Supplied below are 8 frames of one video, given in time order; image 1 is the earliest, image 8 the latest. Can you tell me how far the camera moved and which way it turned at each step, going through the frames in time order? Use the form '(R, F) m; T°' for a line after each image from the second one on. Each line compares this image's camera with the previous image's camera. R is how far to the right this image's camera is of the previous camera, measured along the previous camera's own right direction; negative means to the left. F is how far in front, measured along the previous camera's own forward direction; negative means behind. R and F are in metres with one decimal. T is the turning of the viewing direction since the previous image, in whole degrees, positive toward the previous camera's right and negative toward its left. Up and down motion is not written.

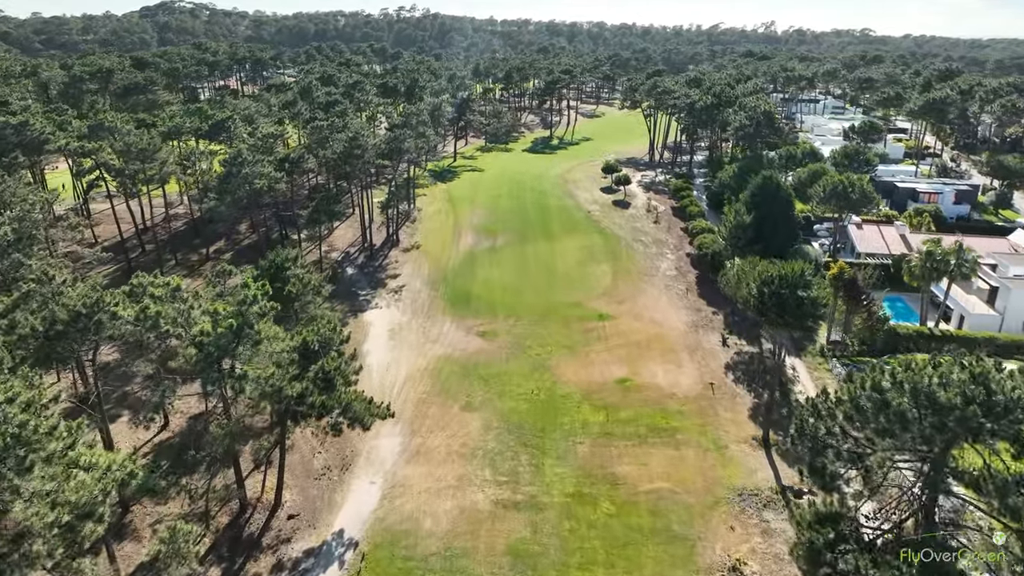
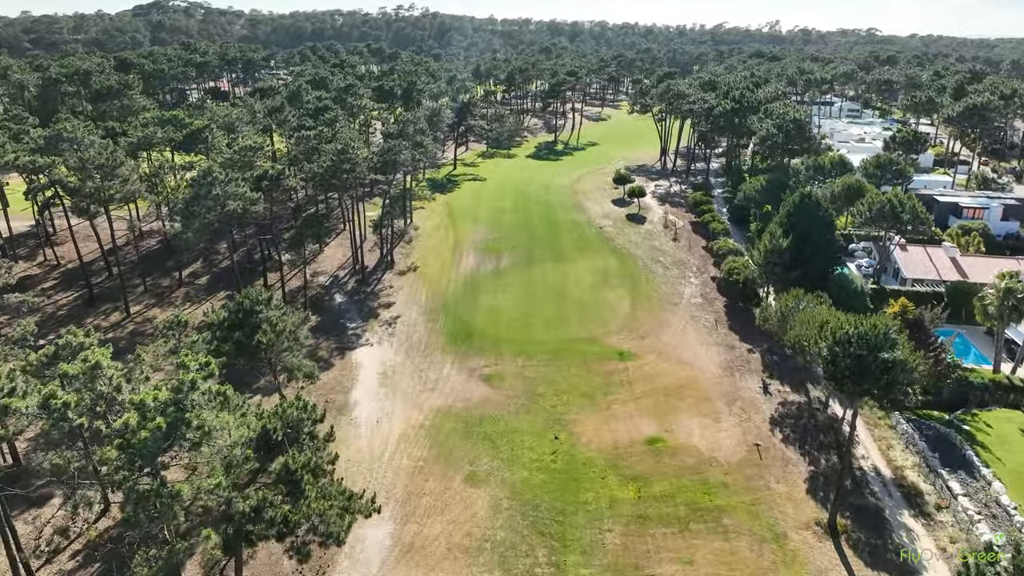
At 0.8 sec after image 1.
(-0.6, +6.5) m; 0°
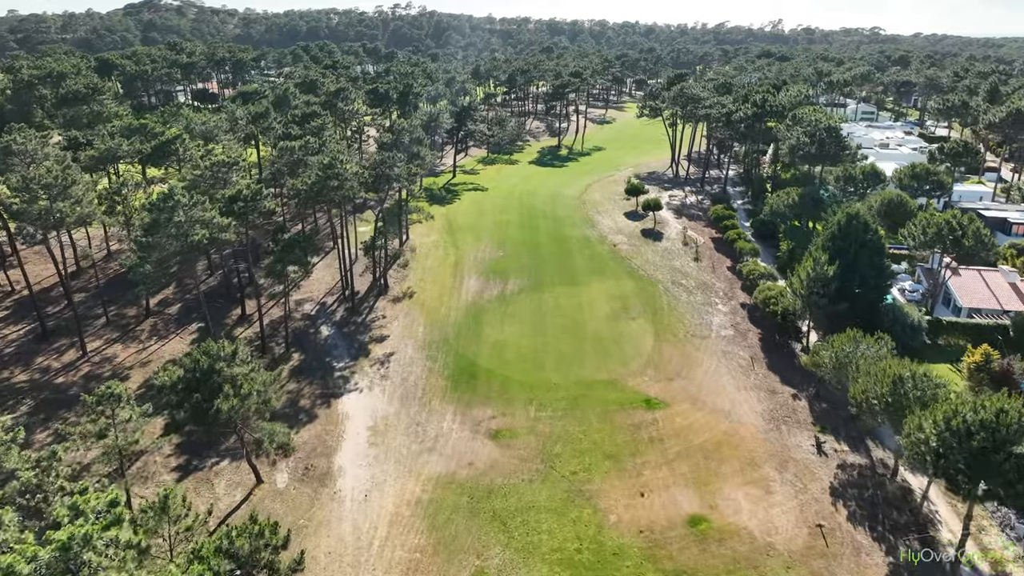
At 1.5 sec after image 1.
(-0.7, +6.2) m; 0°
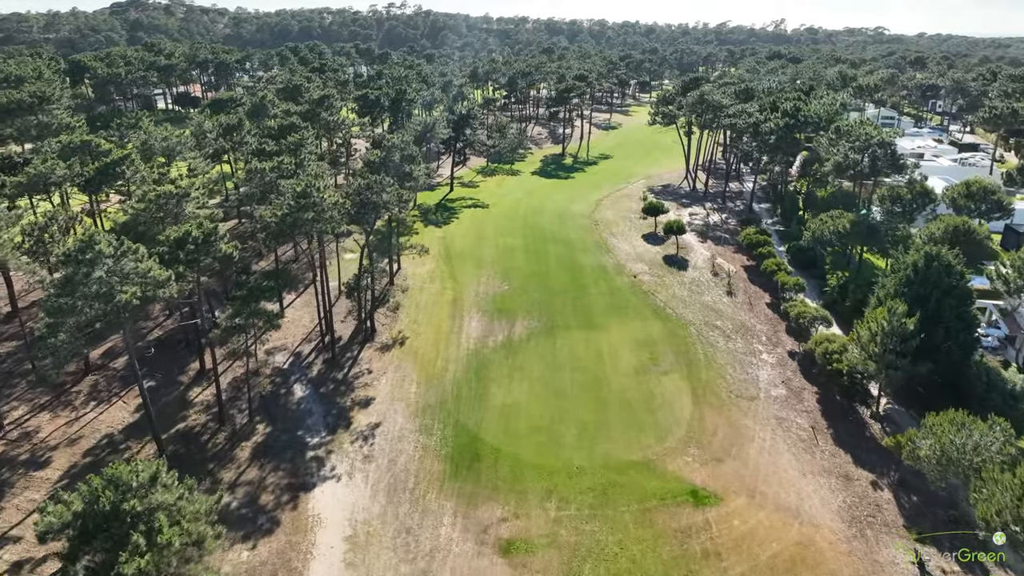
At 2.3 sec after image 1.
(-0.8, +8.2) m; 0°
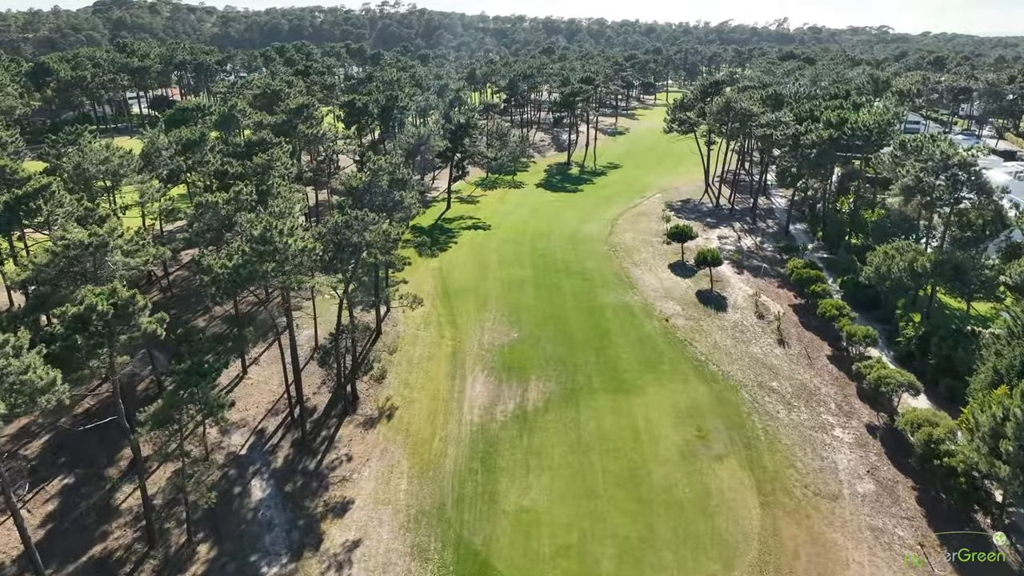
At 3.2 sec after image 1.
(-1.0, +9.1) m; 0°
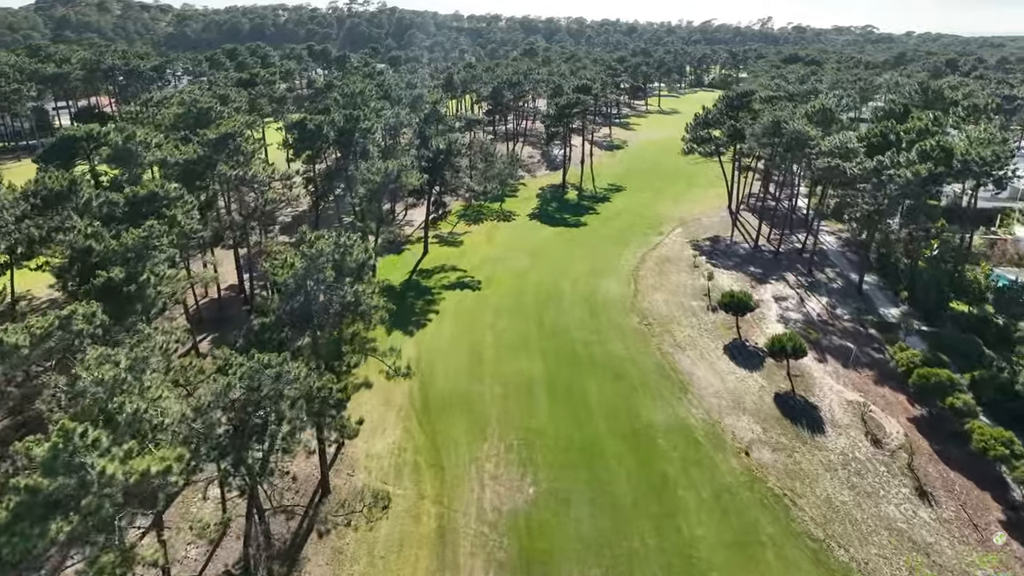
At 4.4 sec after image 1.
(-1.7, +15.9) m; +2°
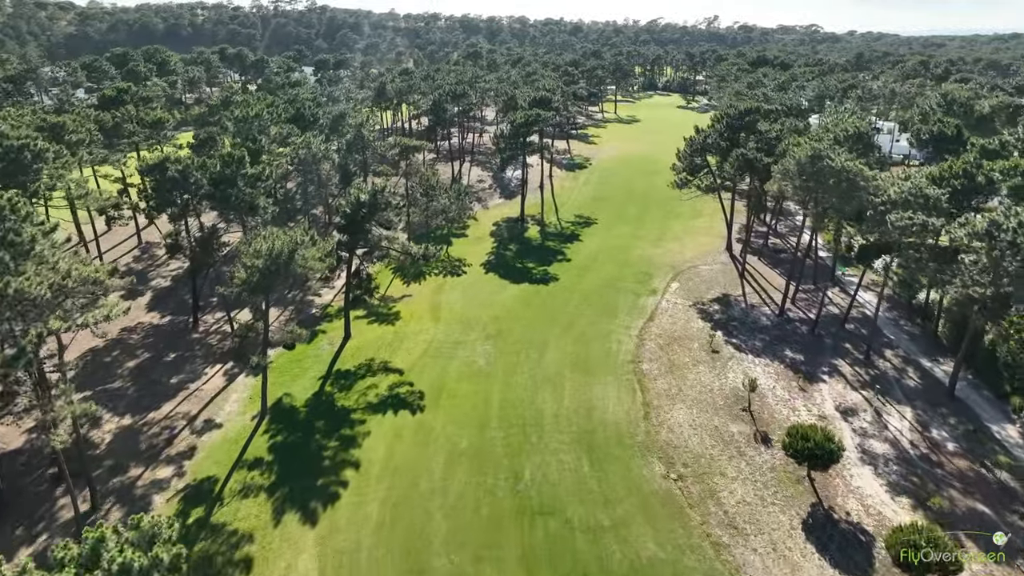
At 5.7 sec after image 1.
(-0.4, +17.1) m; +4°
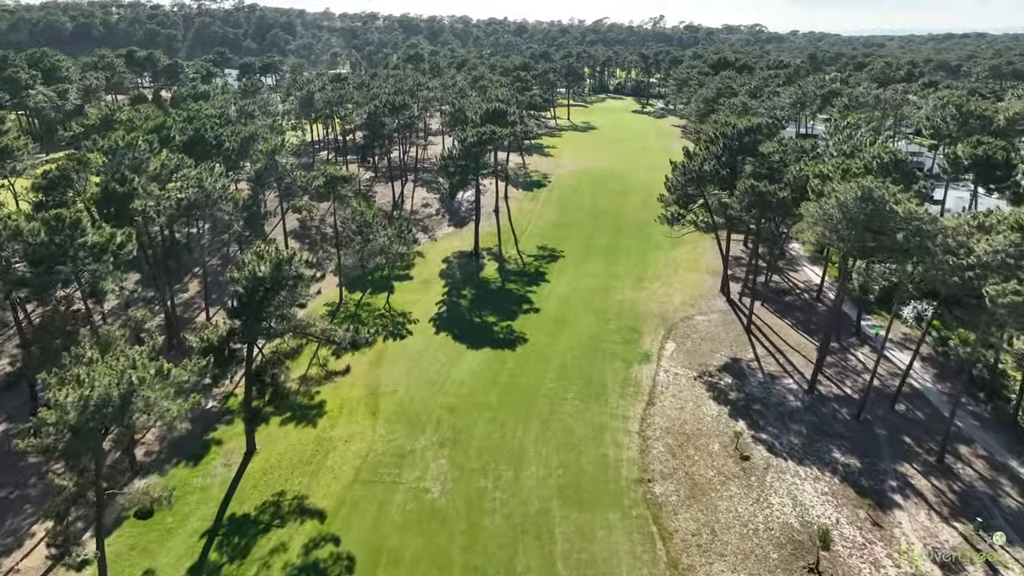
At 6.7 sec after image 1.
(-0.6, +12.1) m; +4°
